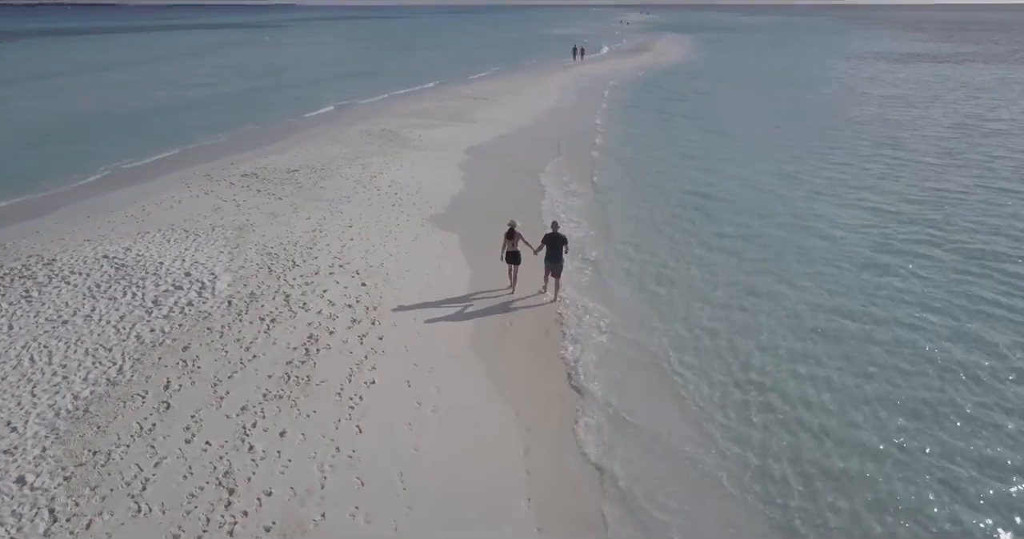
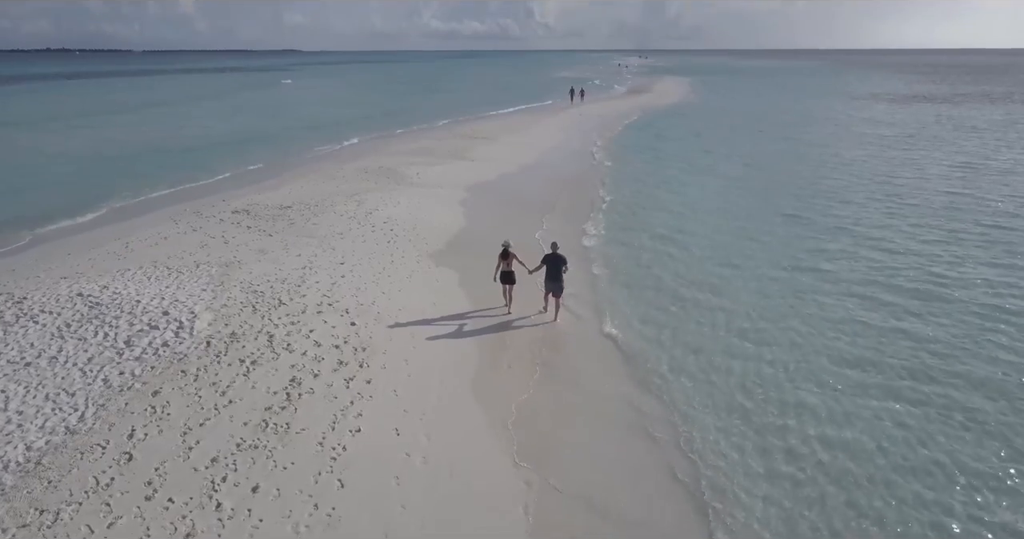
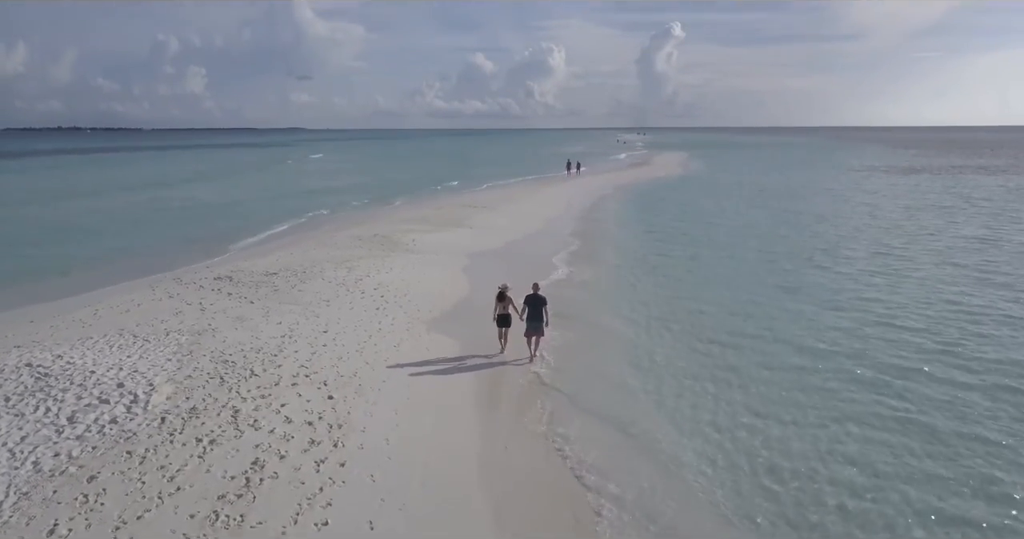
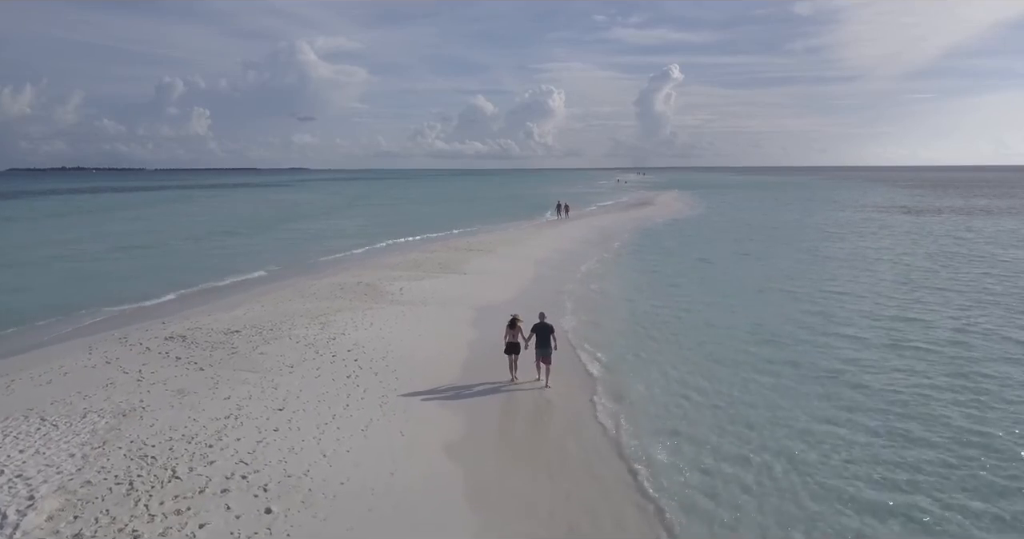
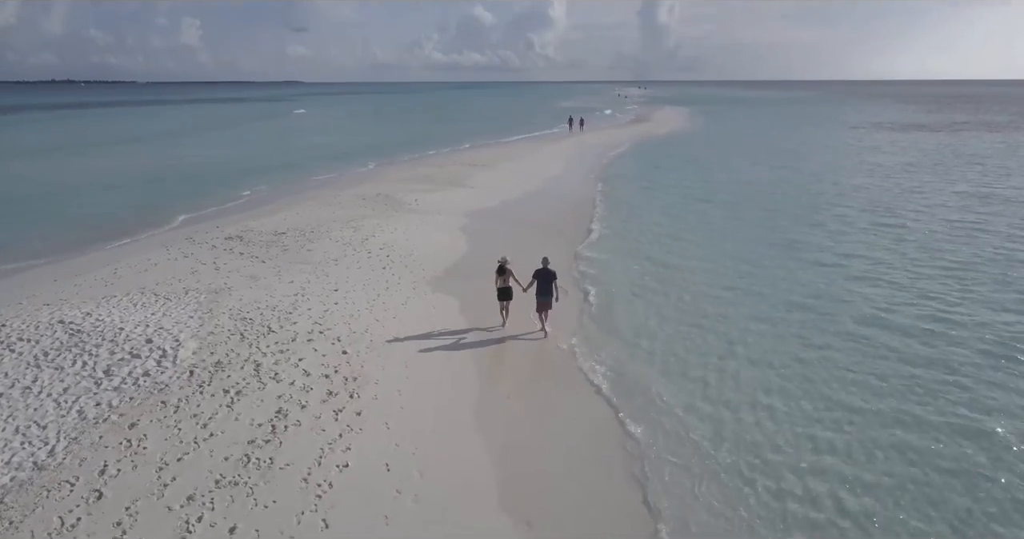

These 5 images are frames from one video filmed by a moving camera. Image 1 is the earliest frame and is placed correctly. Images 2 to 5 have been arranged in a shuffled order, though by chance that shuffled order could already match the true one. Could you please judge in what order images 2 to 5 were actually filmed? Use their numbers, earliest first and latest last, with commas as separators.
2, 5, 3, 4
